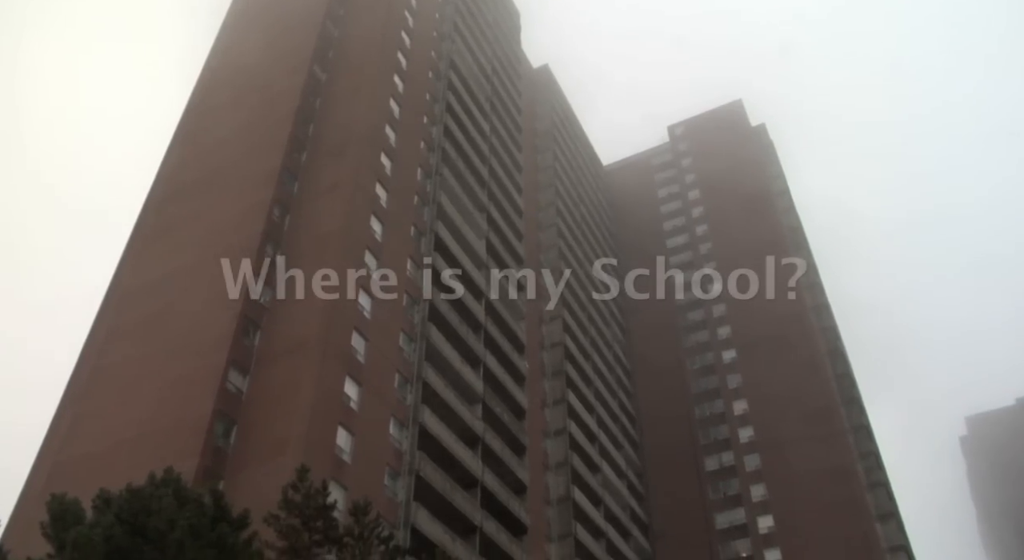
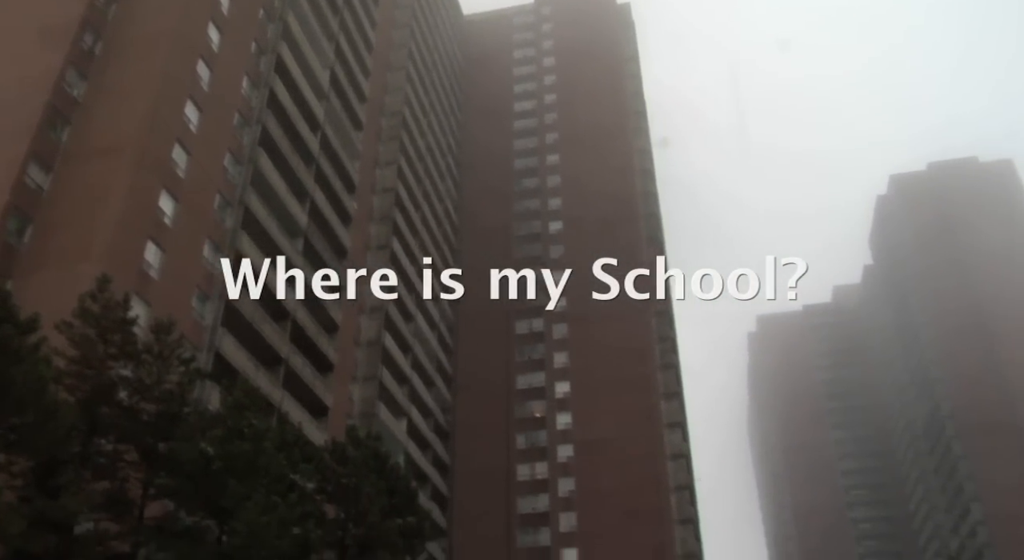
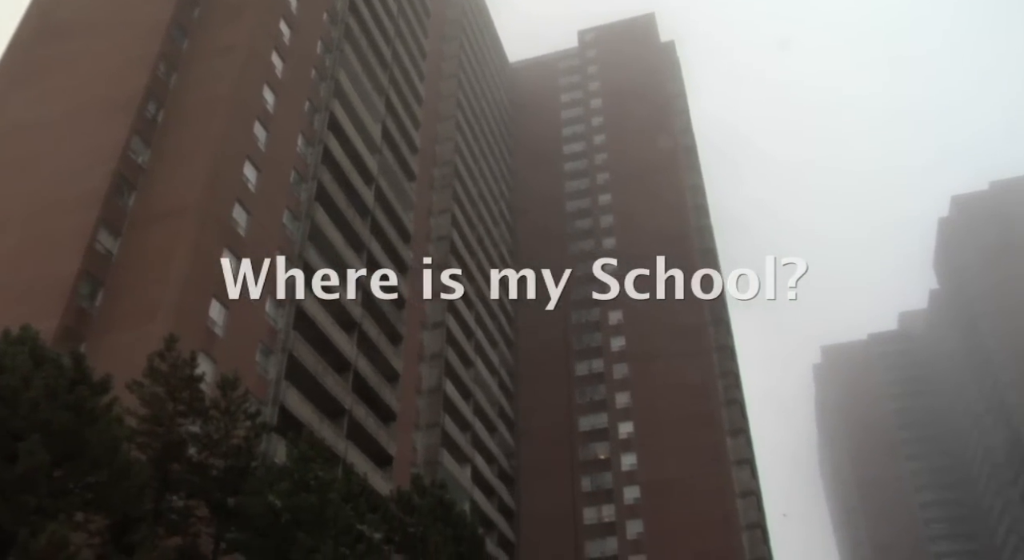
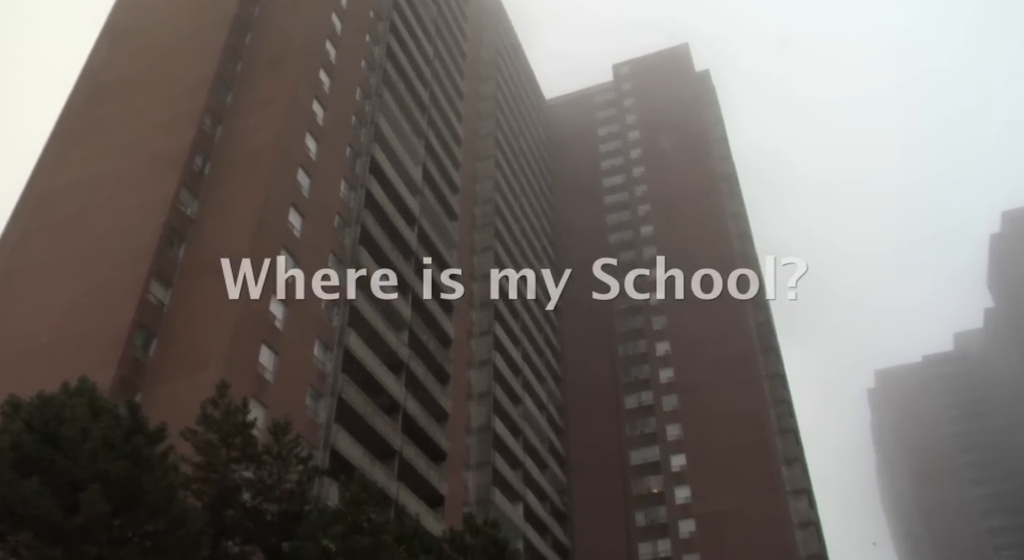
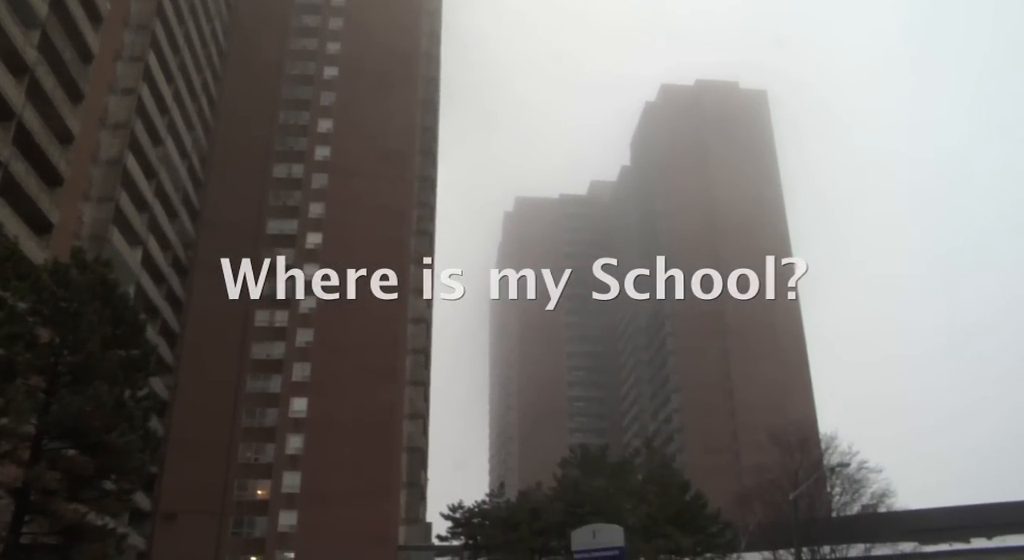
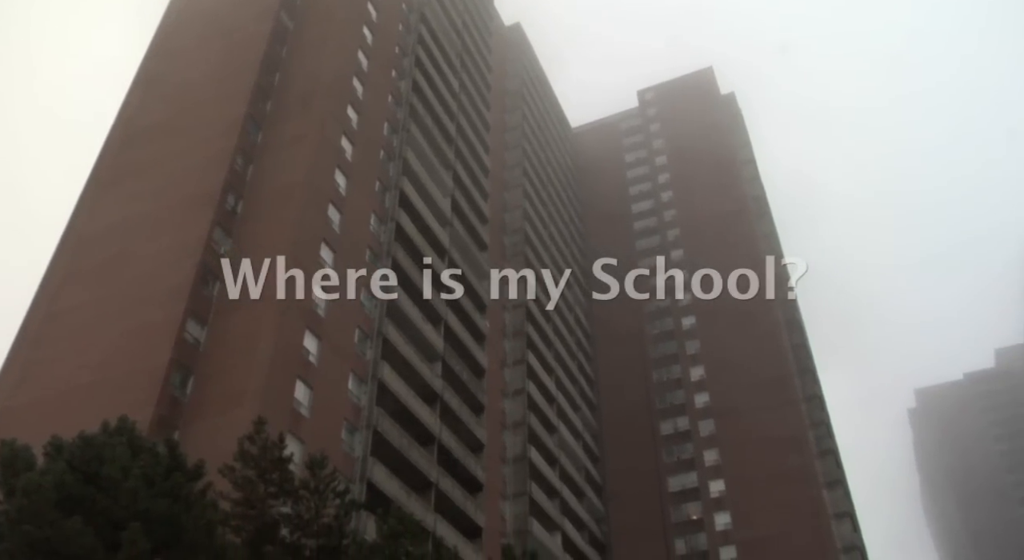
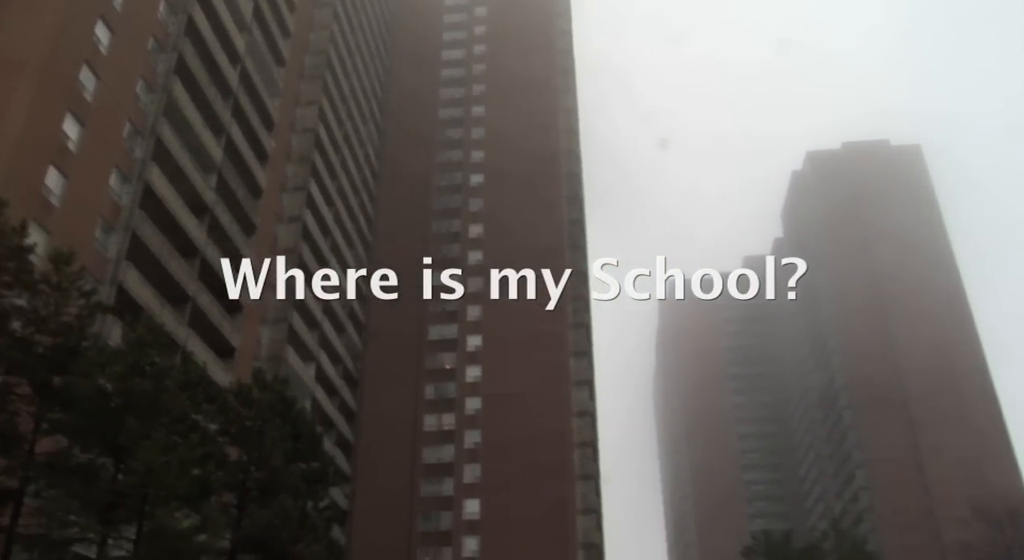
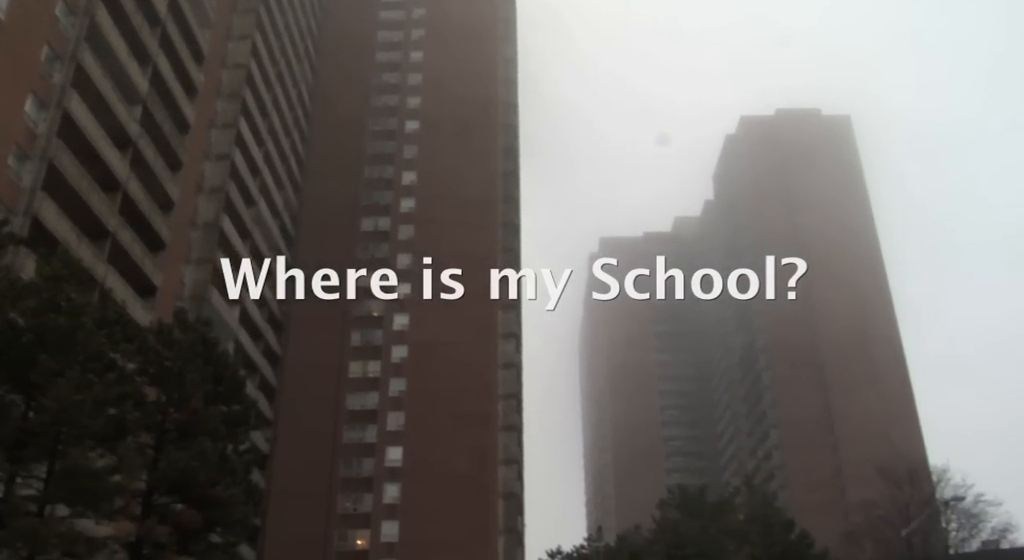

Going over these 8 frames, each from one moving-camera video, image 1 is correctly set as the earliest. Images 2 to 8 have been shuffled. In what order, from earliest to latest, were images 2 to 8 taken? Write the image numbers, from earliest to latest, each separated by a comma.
6, 4, 3, 2, 7, 8, 5
